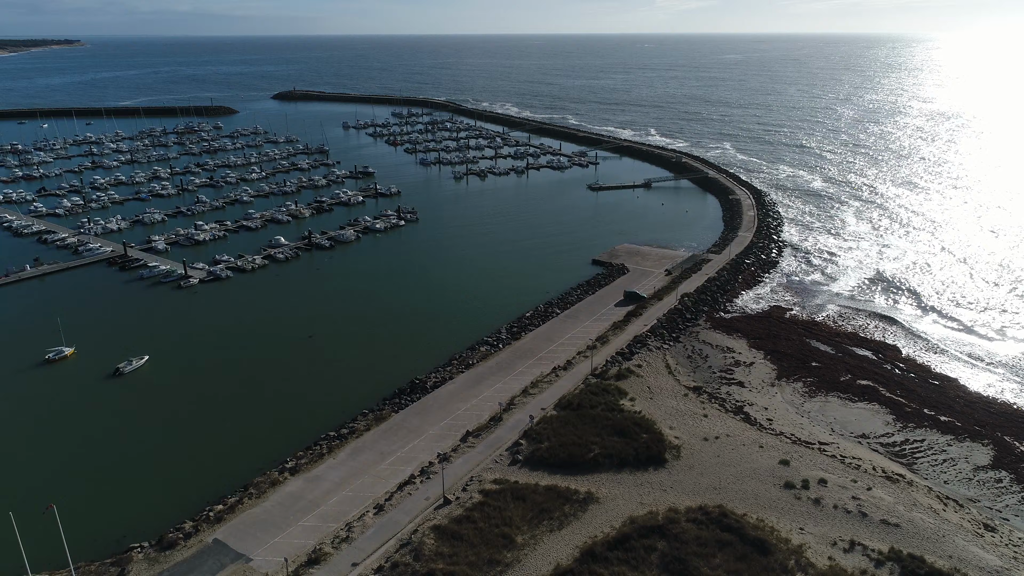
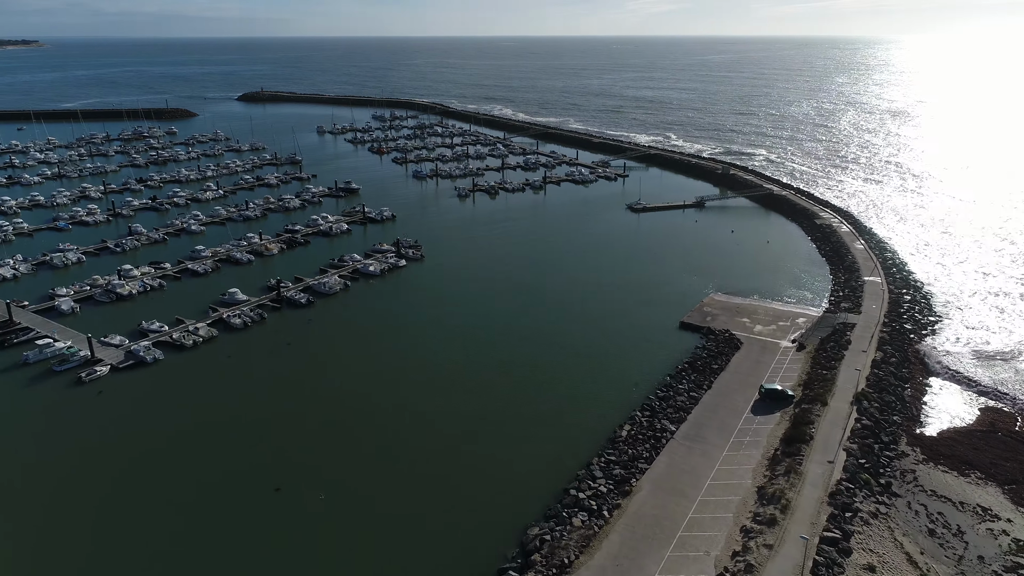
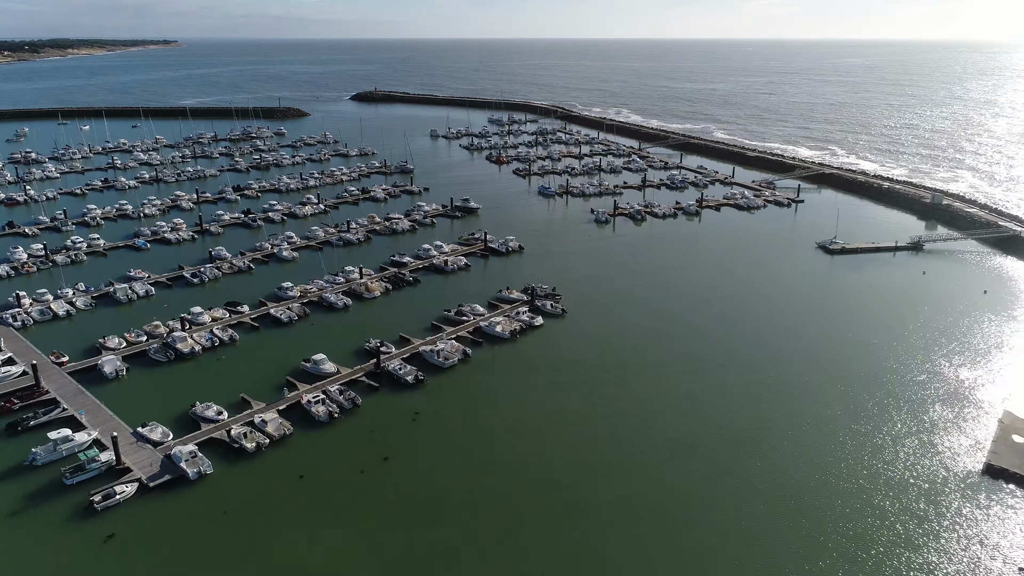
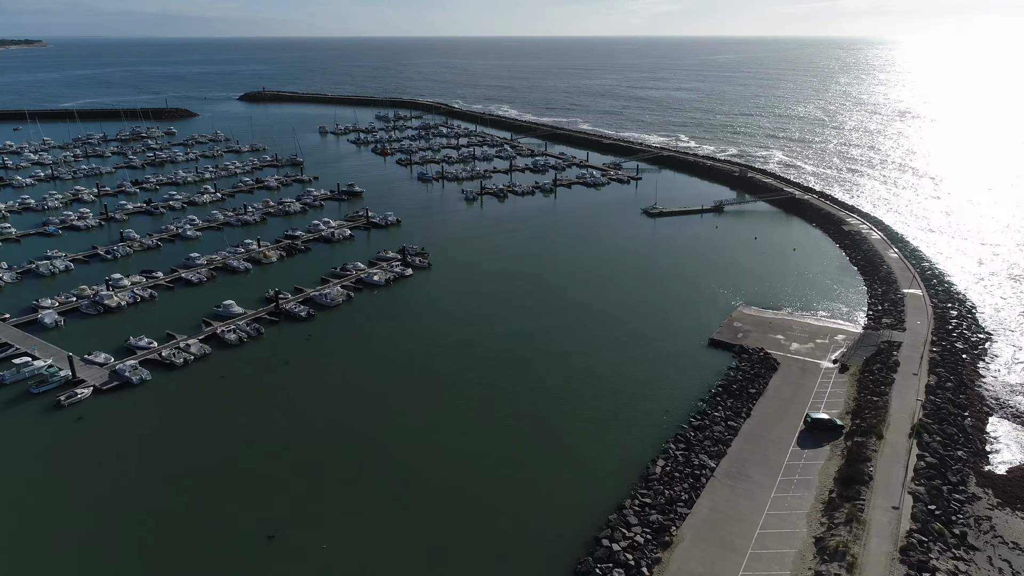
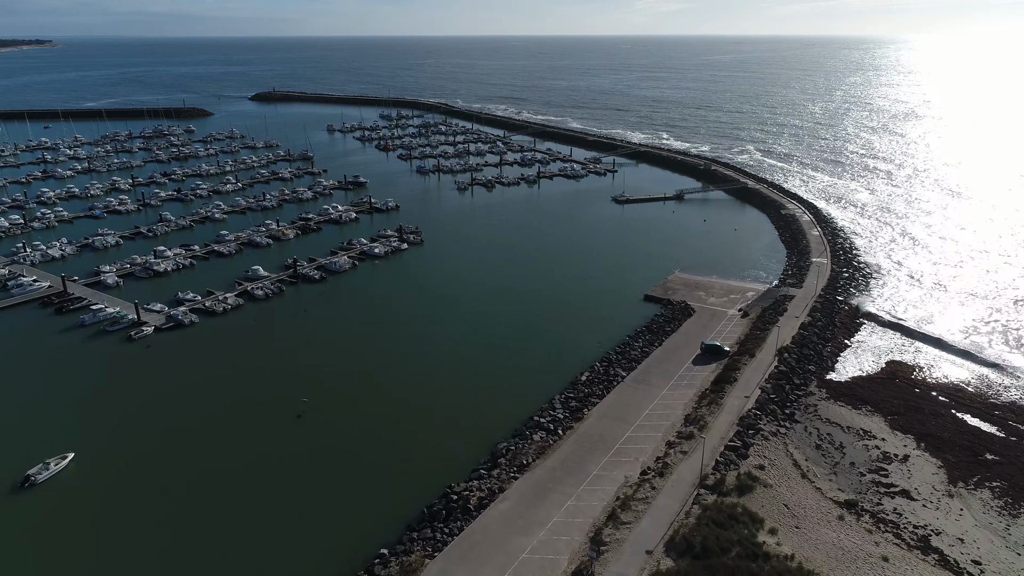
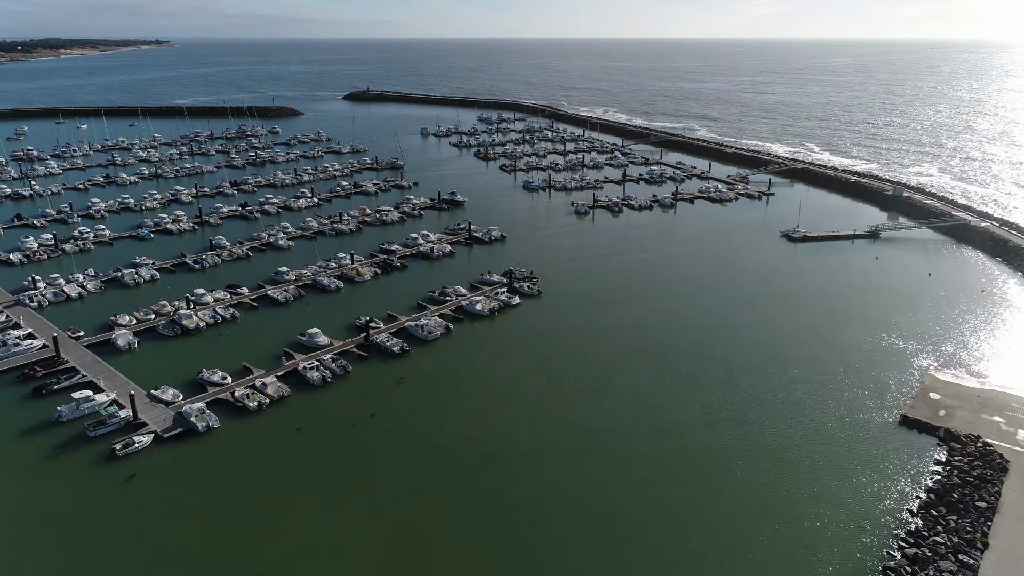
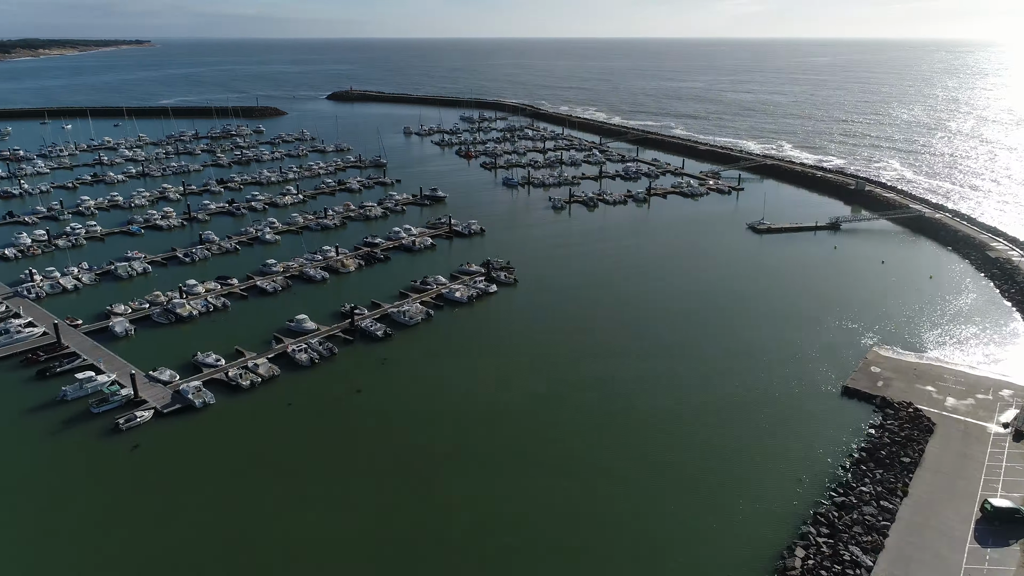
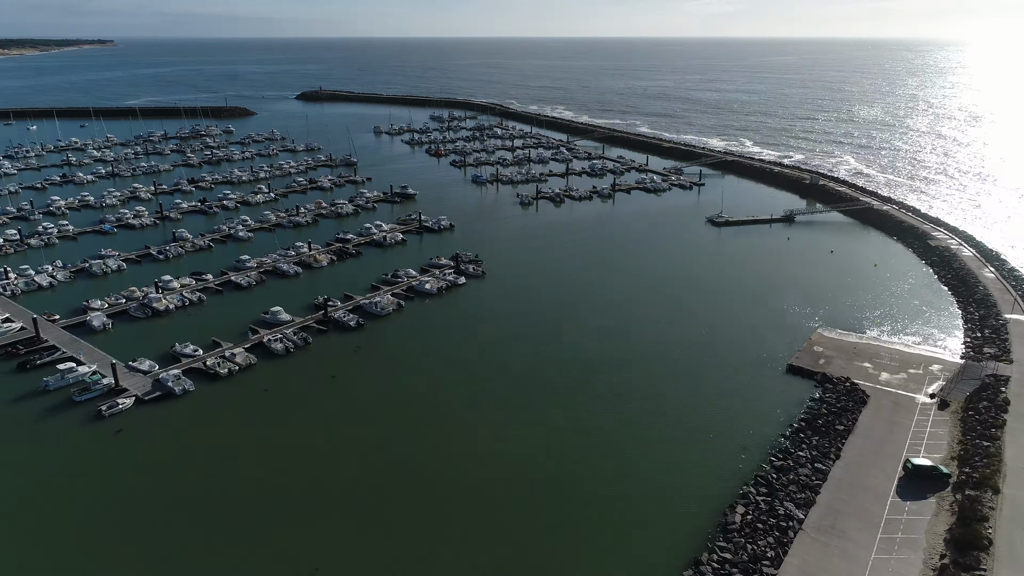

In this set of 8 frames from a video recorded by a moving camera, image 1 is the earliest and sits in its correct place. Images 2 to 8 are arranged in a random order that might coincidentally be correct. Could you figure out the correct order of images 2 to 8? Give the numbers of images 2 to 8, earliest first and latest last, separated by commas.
5, 2, 4, 8, 7, 6, 3
